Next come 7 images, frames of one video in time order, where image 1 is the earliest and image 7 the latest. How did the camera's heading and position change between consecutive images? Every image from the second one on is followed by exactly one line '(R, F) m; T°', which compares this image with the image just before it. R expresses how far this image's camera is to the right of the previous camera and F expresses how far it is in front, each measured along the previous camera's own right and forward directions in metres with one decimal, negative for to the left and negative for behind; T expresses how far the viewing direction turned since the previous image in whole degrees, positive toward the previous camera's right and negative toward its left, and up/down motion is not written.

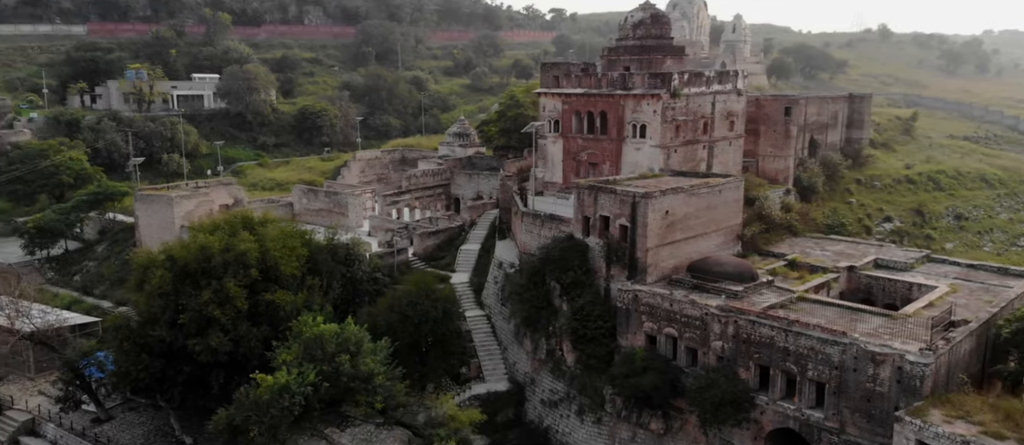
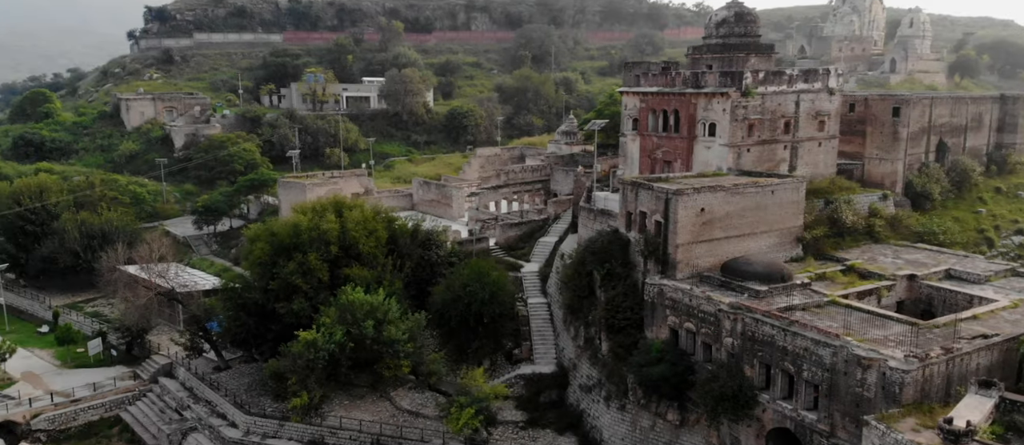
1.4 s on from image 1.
(+4.4, -0.9) m; -15°
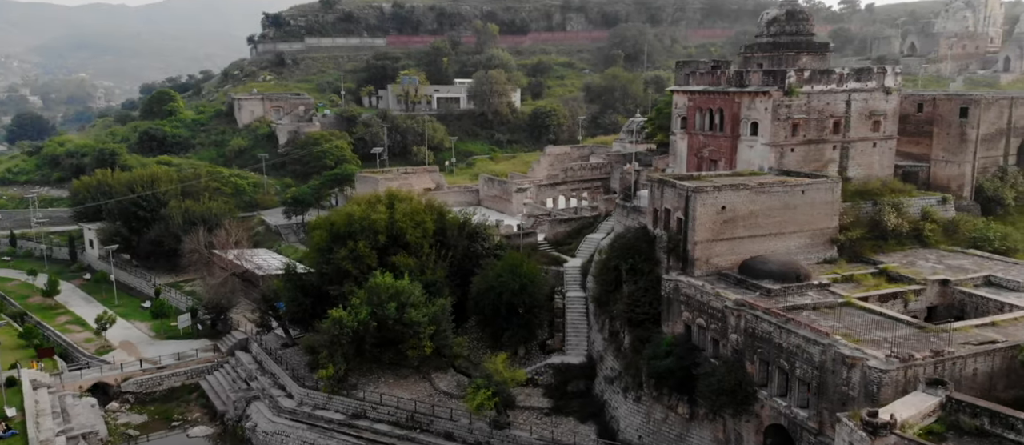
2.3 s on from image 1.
(+2.7, -0.8) m; -9°
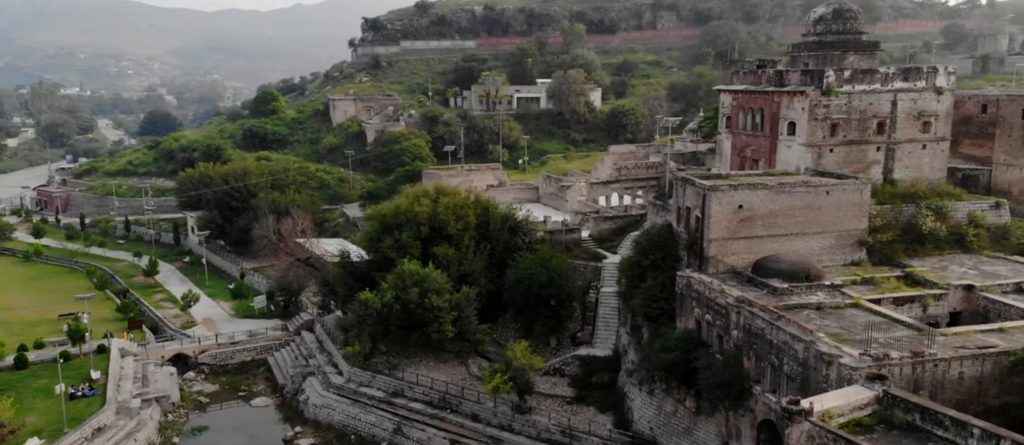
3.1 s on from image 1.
(+2.6, -0.9) m; -8°
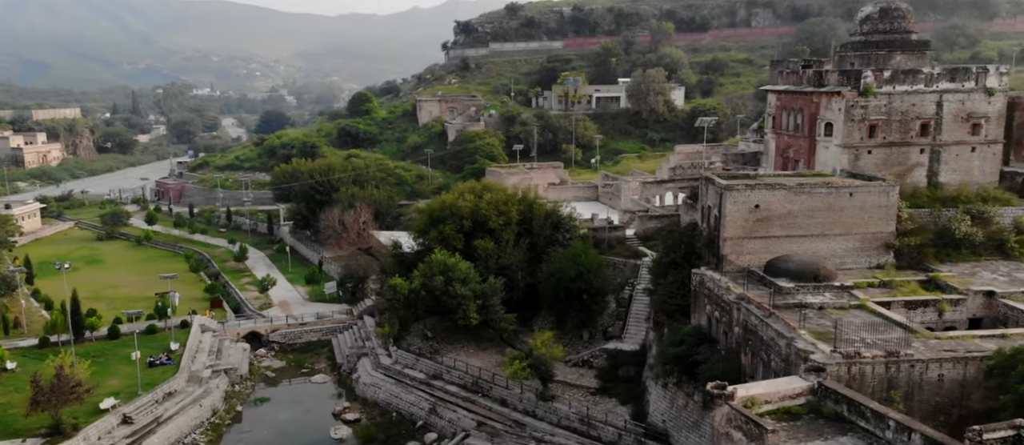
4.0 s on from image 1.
(+2.6, -0.9) m; -8°
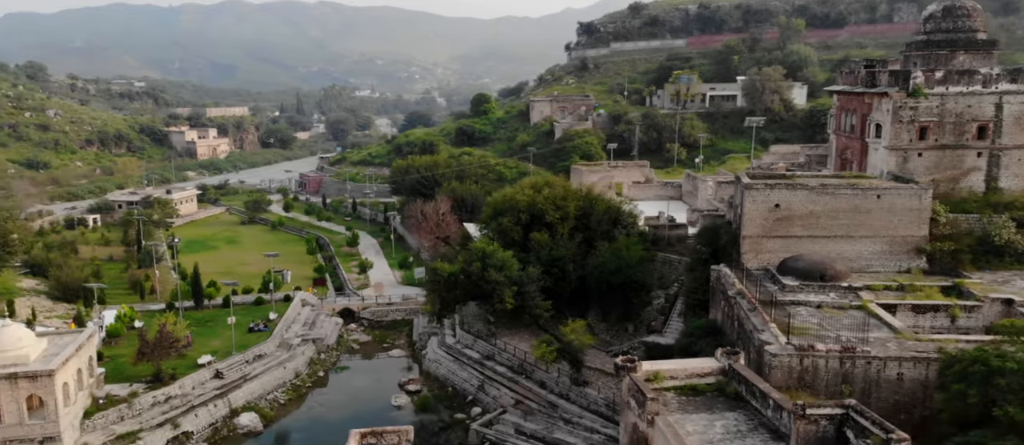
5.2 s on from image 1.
(+3.8, -1.3) m; -11°
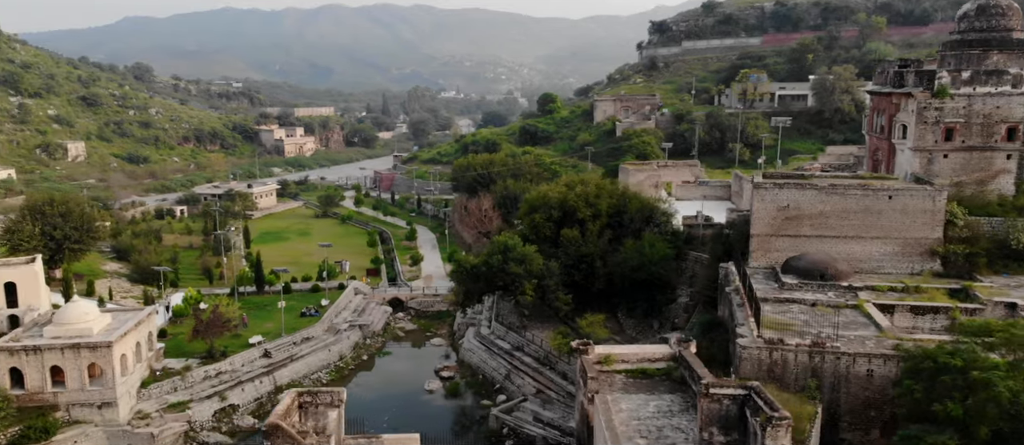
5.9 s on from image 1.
(+2.3, -0.9) m; -7°
